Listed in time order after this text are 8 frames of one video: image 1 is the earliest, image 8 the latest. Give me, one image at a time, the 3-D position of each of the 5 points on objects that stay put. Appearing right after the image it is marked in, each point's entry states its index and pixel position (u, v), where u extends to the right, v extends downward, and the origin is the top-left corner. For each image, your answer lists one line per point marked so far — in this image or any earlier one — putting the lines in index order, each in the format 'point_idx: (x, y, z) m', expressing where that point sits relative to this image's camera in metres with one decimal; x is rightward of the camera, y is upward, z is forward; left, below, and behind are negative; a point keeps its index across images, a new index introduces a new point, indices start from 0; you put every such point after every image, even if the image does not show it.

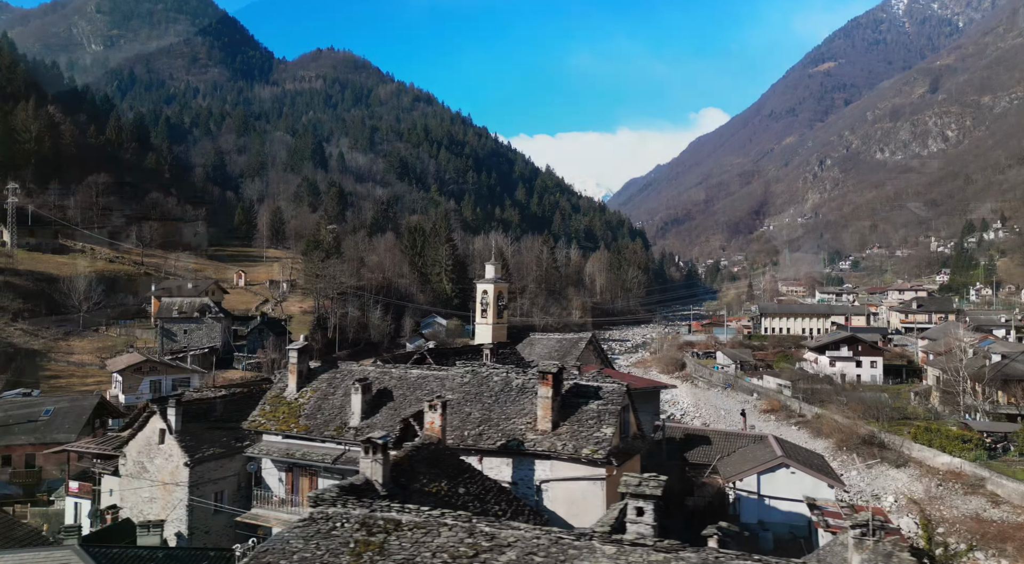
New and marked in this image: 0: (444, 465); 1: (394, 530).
0: (-1.5, -4.3, +19.0) m
1: (-2.0, -4.4, +14.3) m
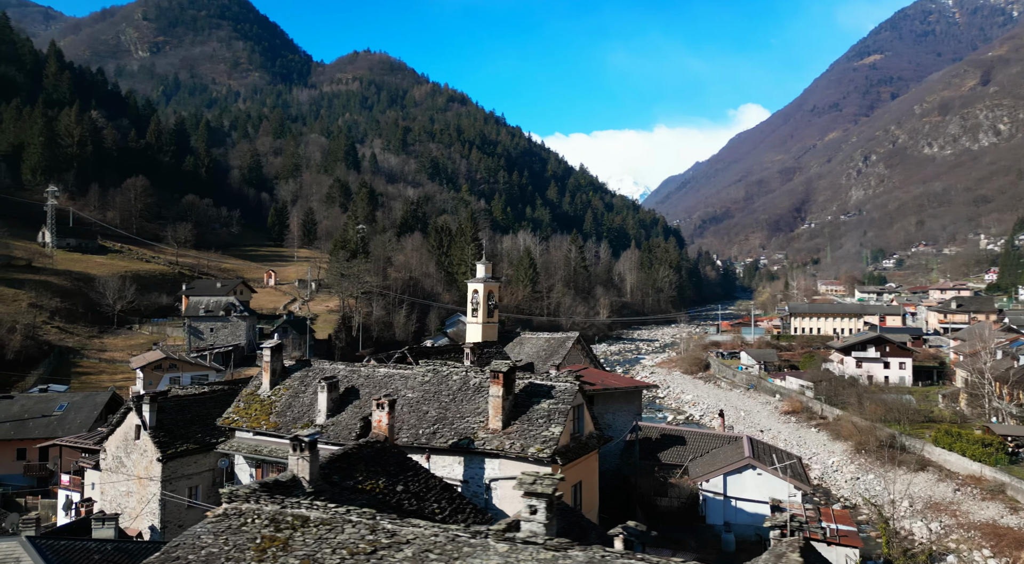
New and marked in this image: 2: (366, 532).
0: (-2.9, -4.3, +19.5) m
1: (-3.8, -4.4, +14.8) m
2: (-2.6, -4.5, +14.5) m
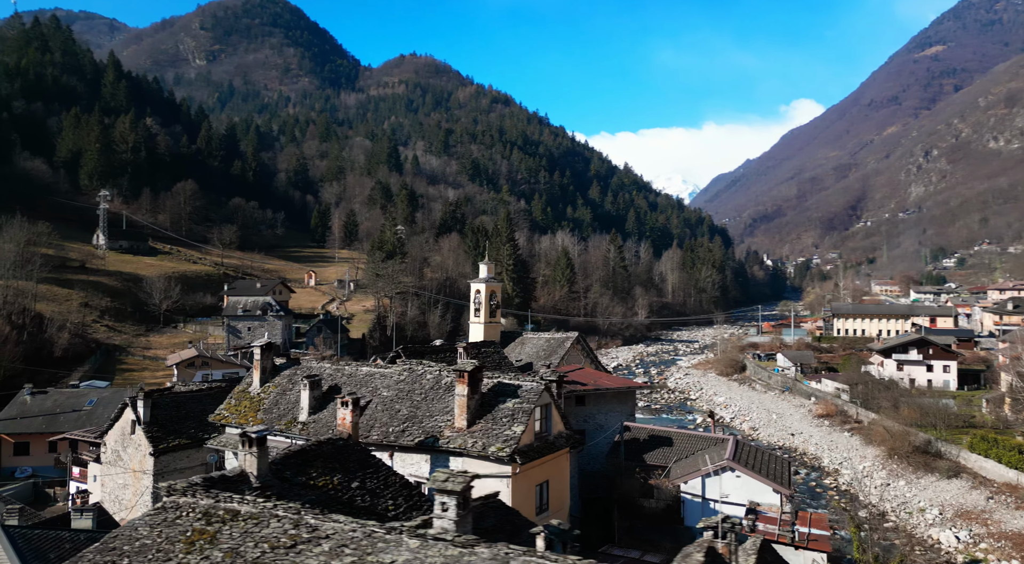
0: (-4.0, -4.3, +20.0) m
1: (-5.3, -4.5, +15.4) m
2: (-4.1, -4.5, +15.1) m
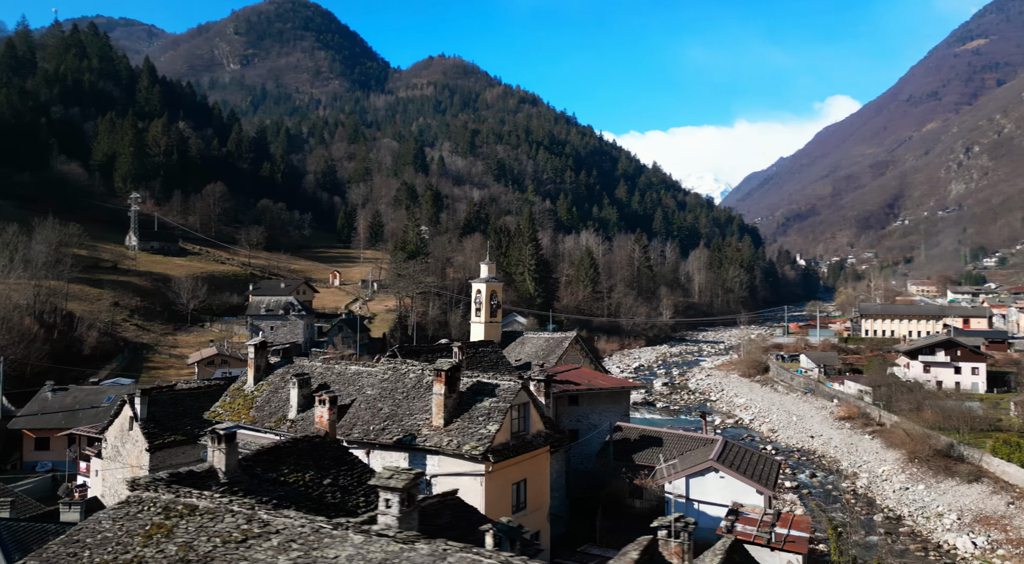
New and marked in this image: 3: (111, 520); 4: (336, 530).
0: (-4.7, -4.3, +20.3) m
1: (-6.2, -4.5, +15.8) m
2: (-5.1, -4.5, +15.4) m
3: (-7.8, -4.6, +16.0) m
4: (-3.2, -4.5, +14.9) m
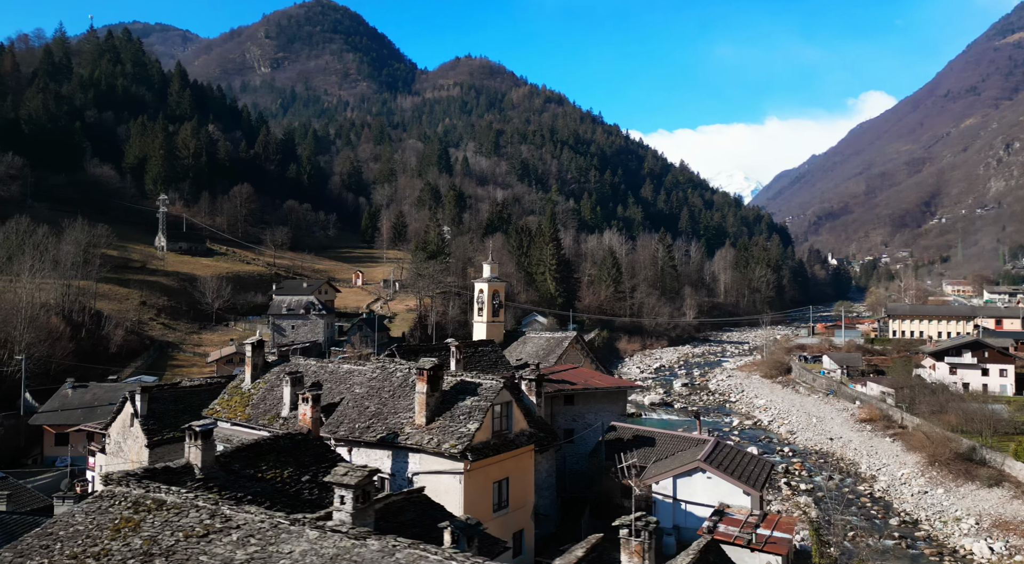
0: (-5.3, -4.3, +20.6) m
1: (-7.0, -4.4, +16.1) m
2: (-5.9, -4.5, +15.7) m
3: (-8.6, -4.6, +16.5) m
4: (-4.0, -4.5, +15.1) m
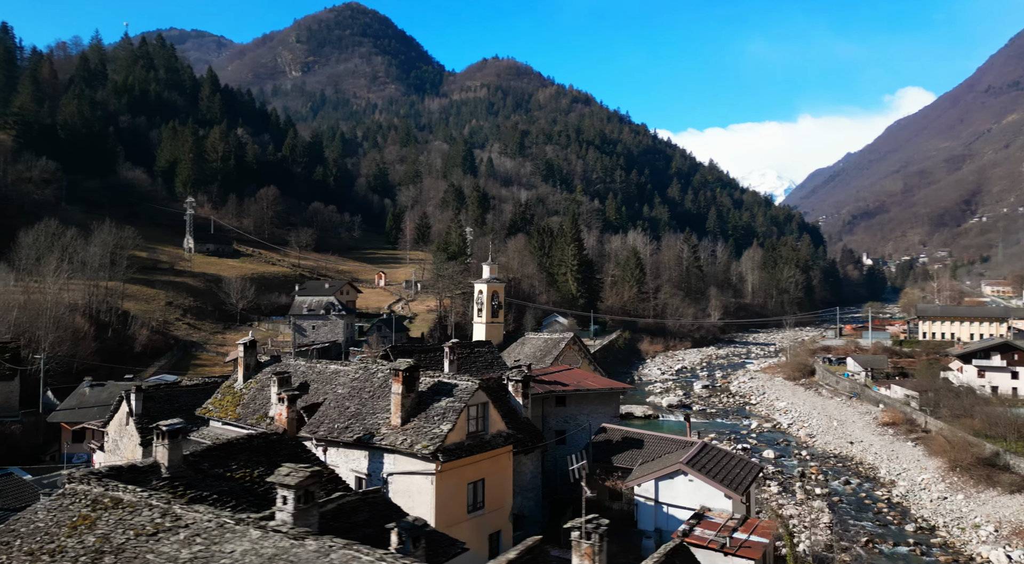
0: (-6.1, -4.3, +20.8) m
1: (-8.0, -4.5, +16.4) m
2: (-6.9, -4.5, +15.9) m
3: (-9.5, -4.7, +16.8) m
4: (-5.0, -4.5, +15.2) m
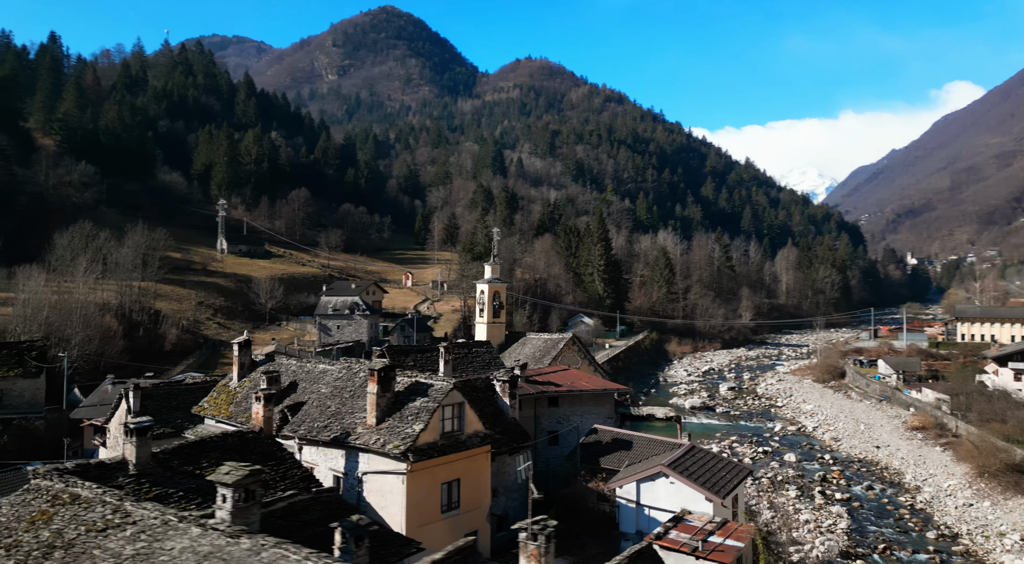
0: (-6.8, -4.3, +21.0) m
1: (-9.0, -4.4, +16.7) m
2: (-7.9, -4.5, +16.1) m
3: (-10.5, -4.6, +17.2) m
4: (-6.1, -4.5, +15.3) m
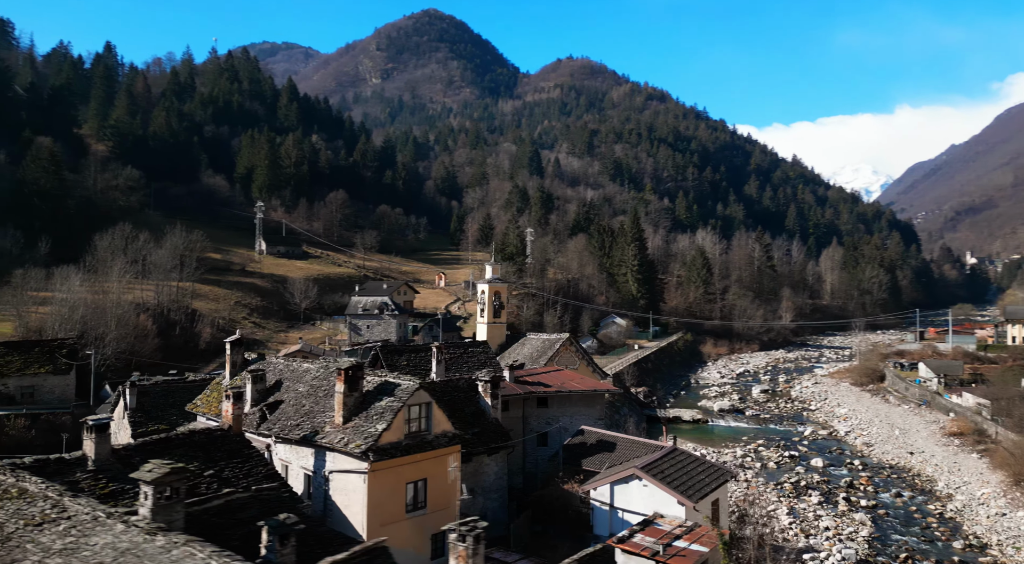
0: (-7.8, -4.3, +21.1) m
1: (-10.3, -4.4, +17.0) m
2: (-9.2, -4.4, +16.4) m
3: (-11.7, -4.6, +17.6) m
4: (-7.5, -4.4, +15.4) m
